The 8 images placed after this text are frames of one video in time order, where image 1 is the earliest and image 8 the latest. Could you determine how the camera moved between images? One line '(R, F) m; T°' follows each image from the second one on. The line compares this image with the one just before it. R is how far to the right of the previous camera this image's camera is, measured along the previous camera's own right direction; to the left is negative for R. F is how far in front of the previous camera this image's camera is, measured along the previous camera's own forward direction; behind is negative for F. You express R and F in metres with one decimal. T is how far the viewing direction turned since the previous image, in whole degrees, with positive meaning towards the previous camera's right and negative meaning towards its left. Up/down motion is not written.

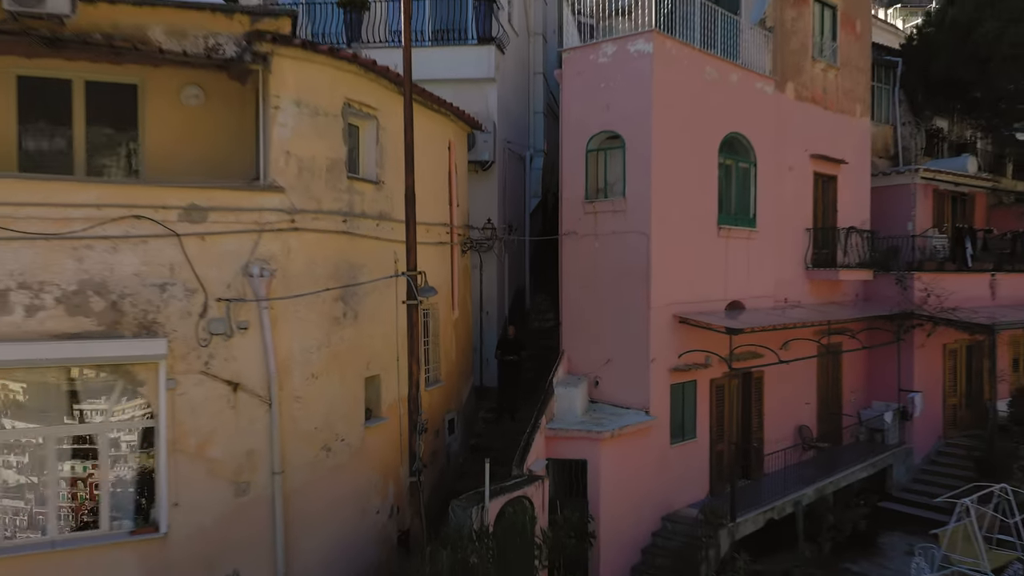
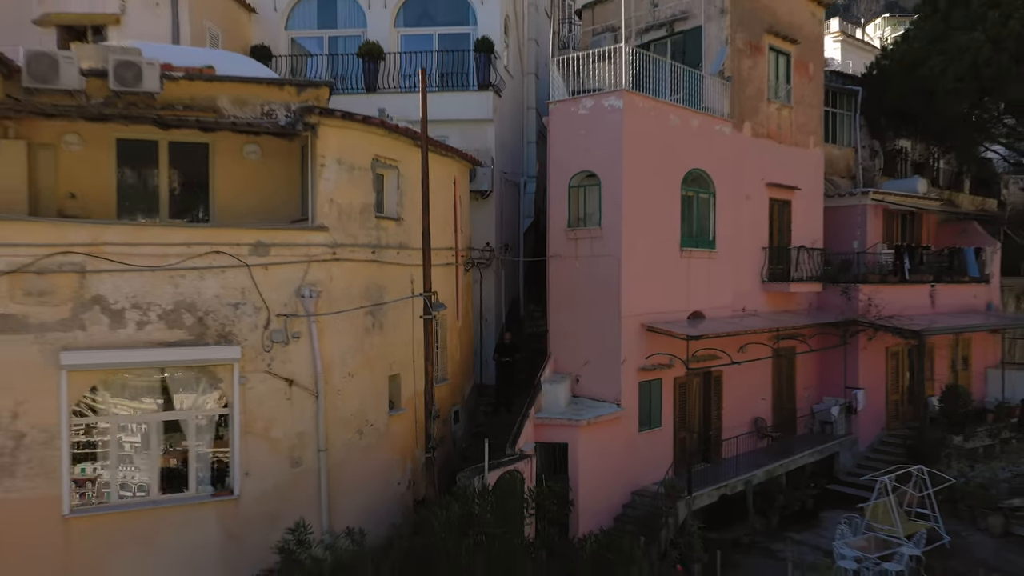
(+0.1, -1.8) m; 0°
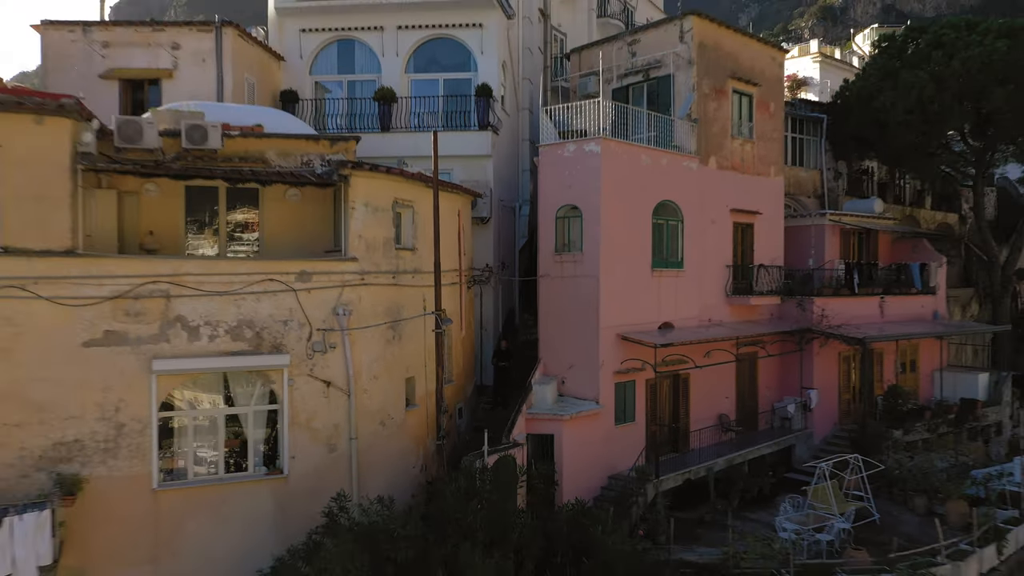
(+0.1, -1.9) m; 0°
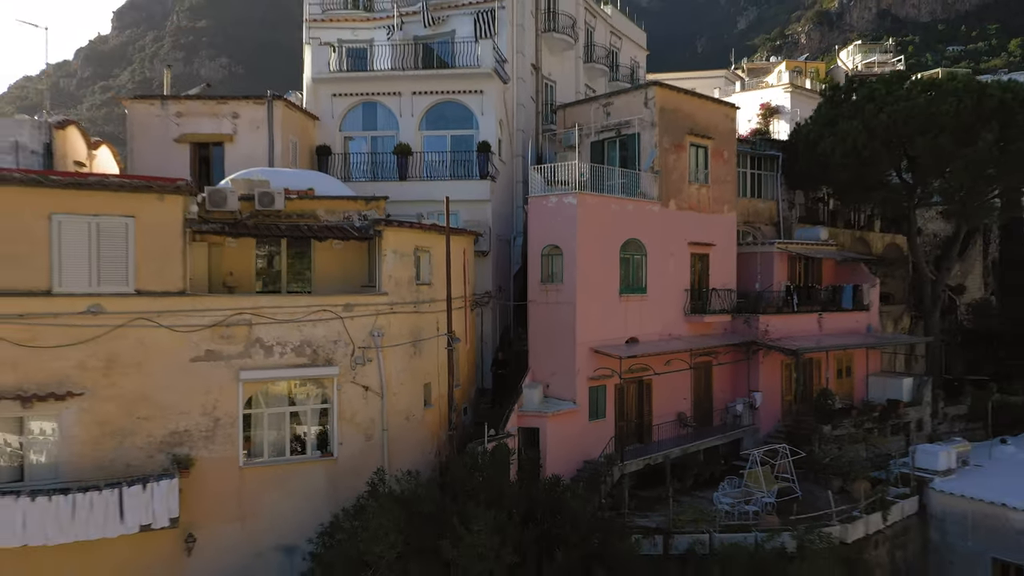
(+0.1, -3.2) m; 0°
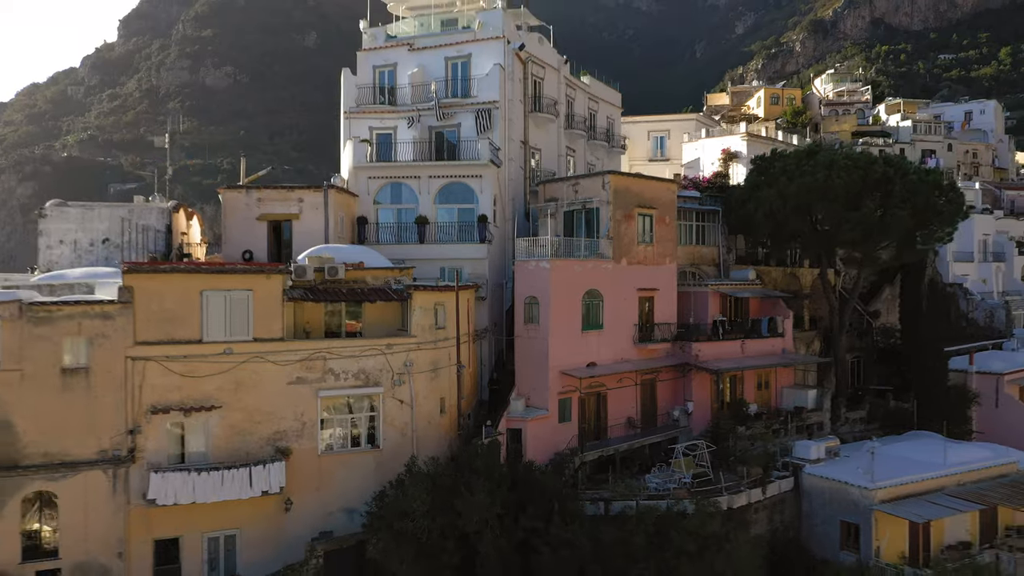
(+0.3, -6.0) m; 0°
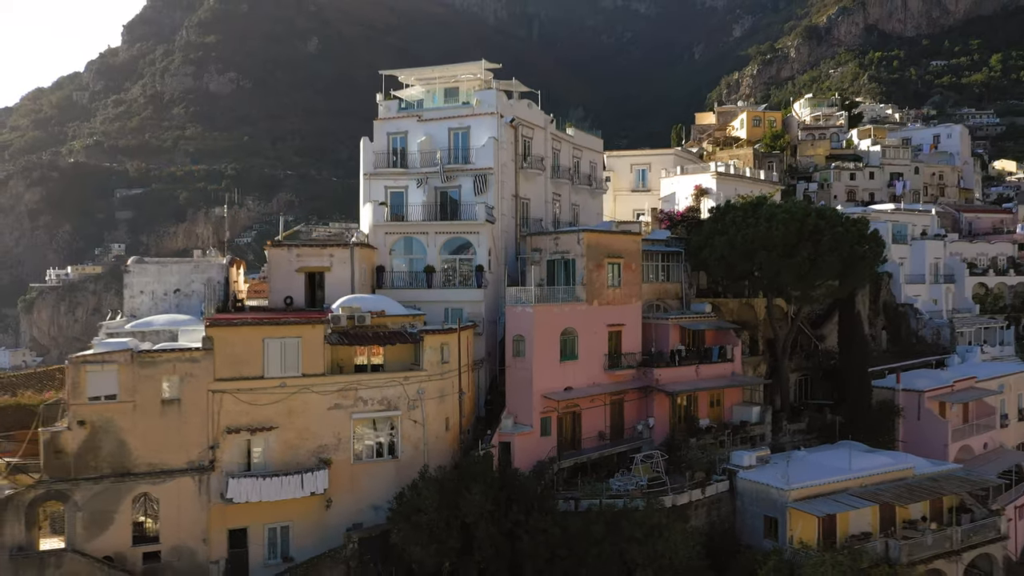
(+0.3, -5.1) m; 0°
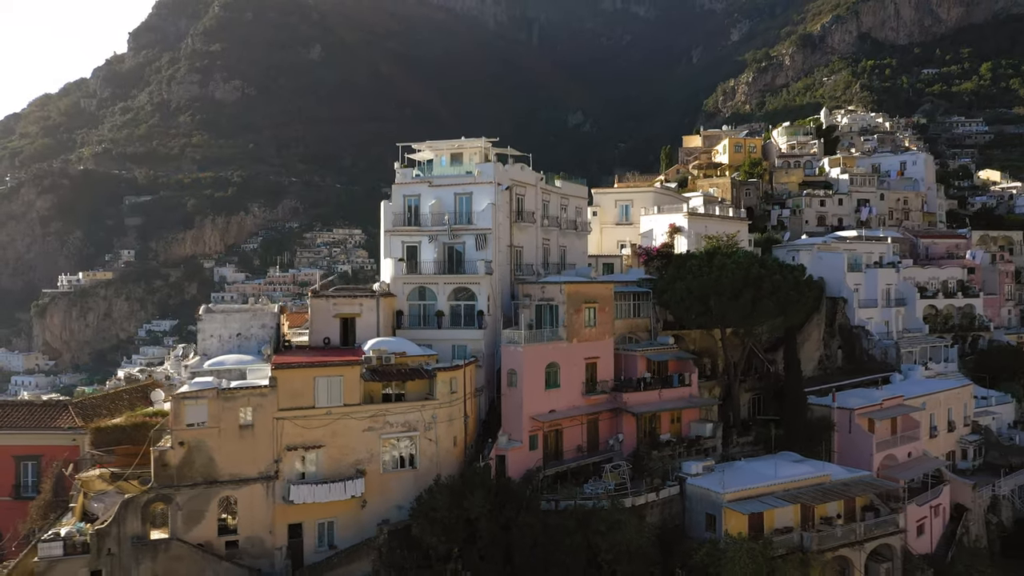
(+0.2, -6.6) m; 0°
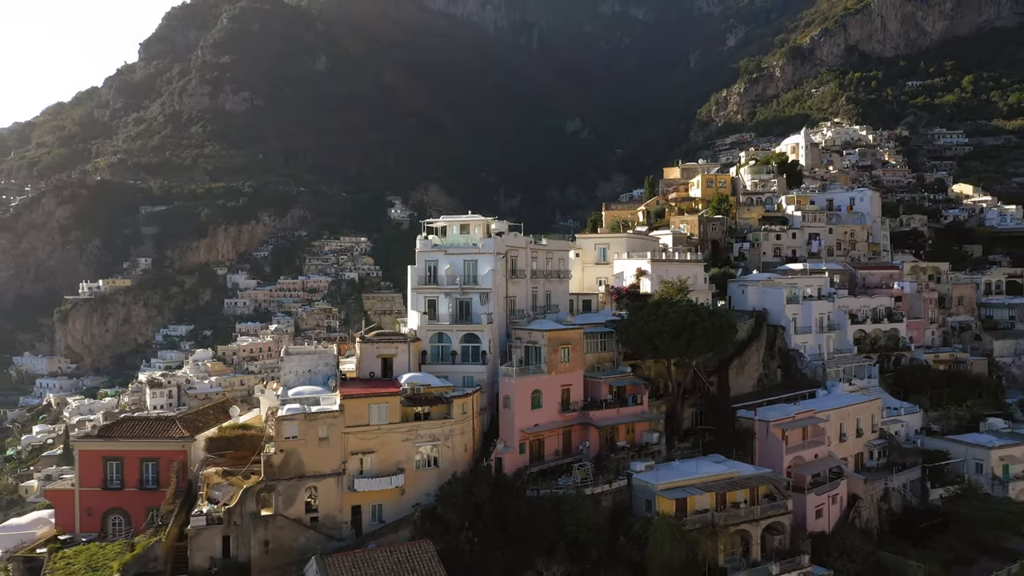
(+0.3, -12.6) m; 0°
